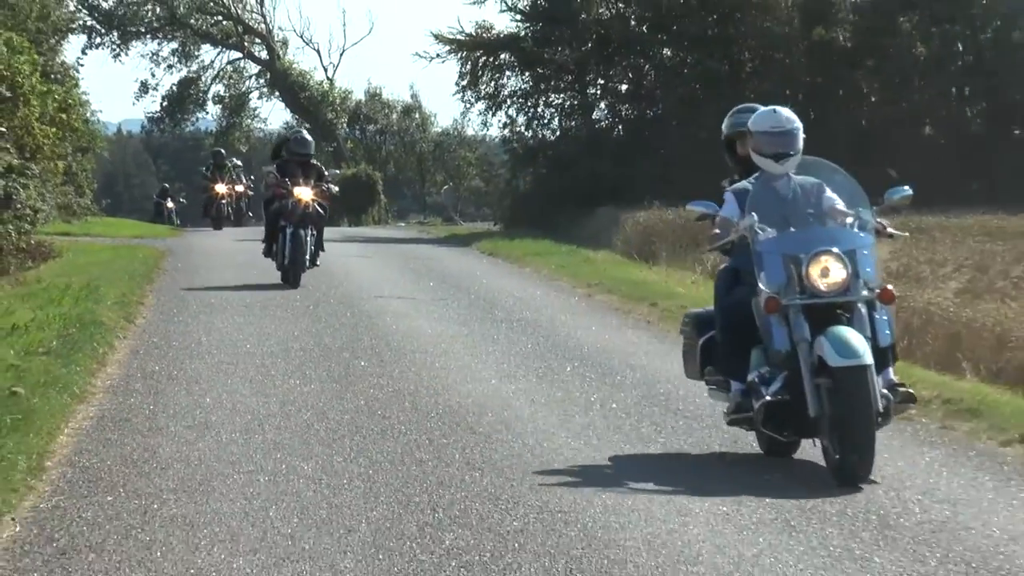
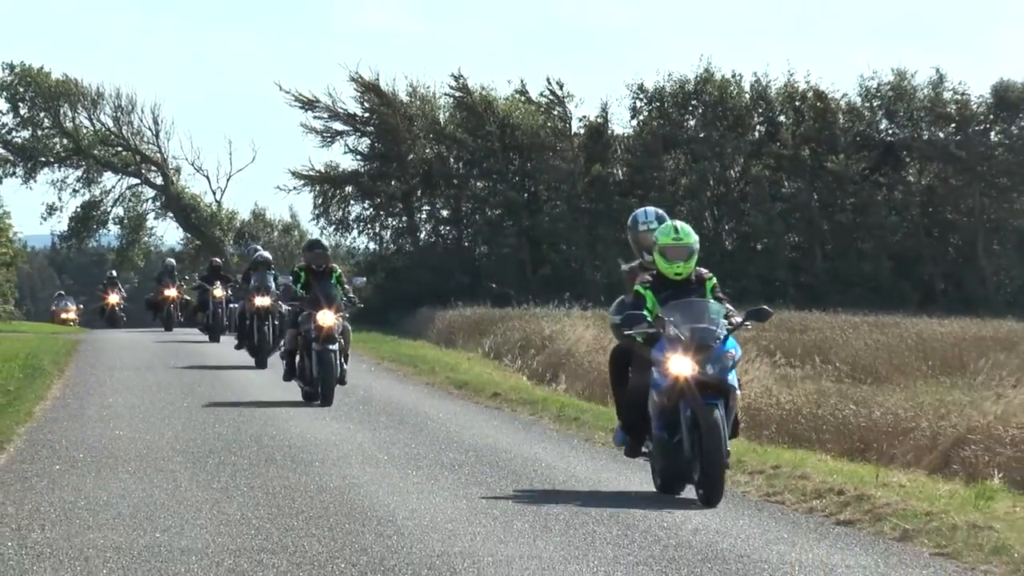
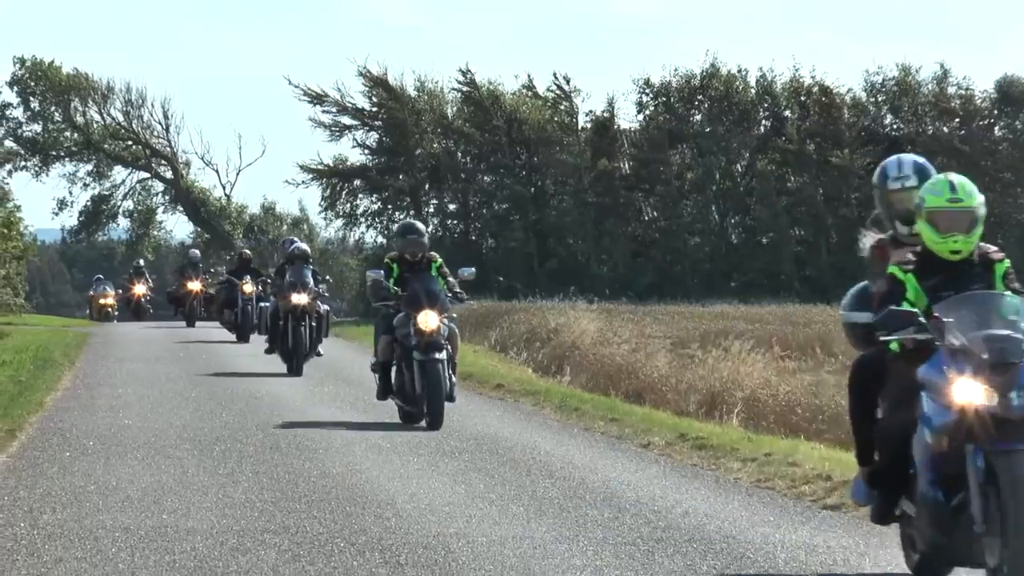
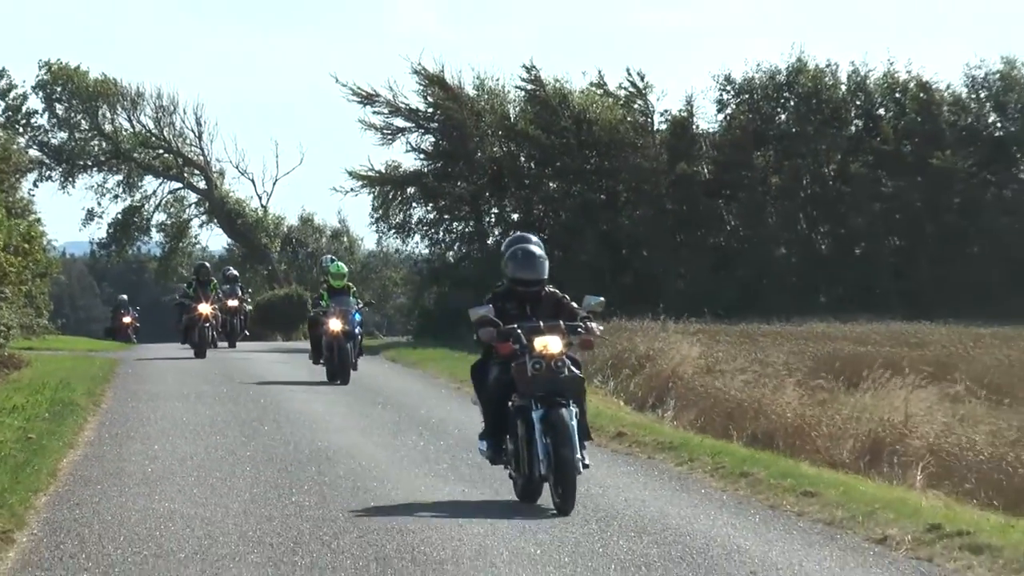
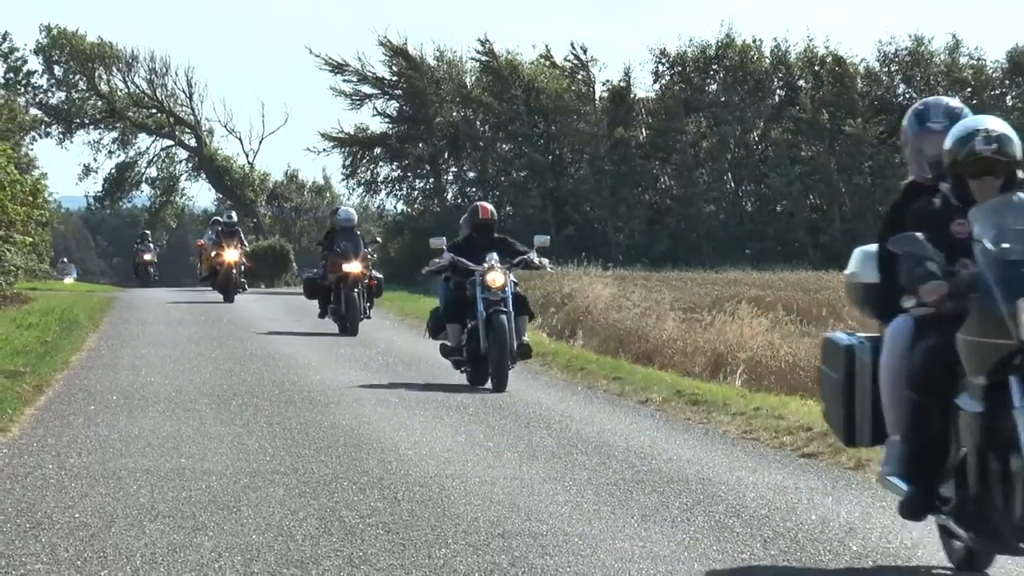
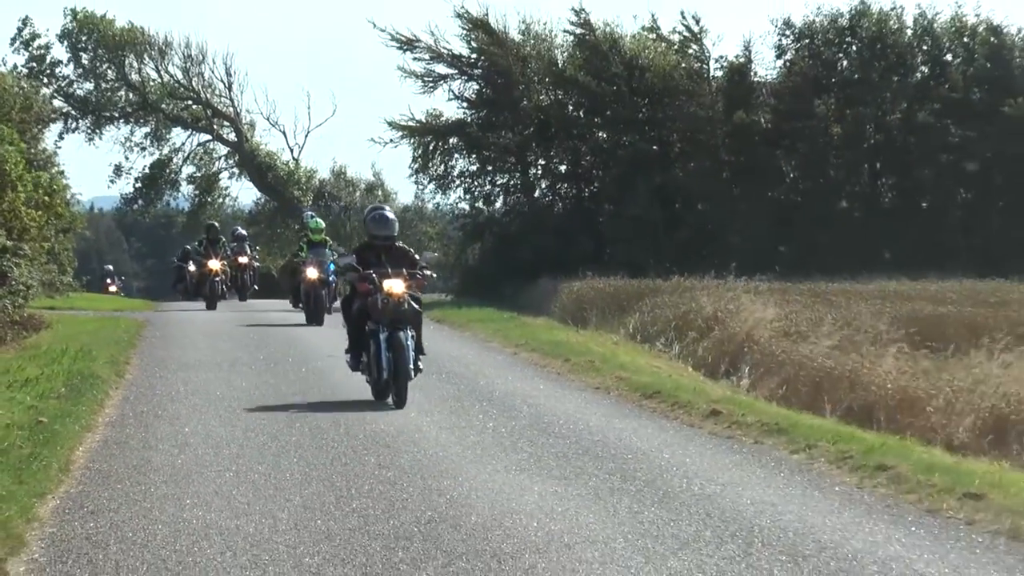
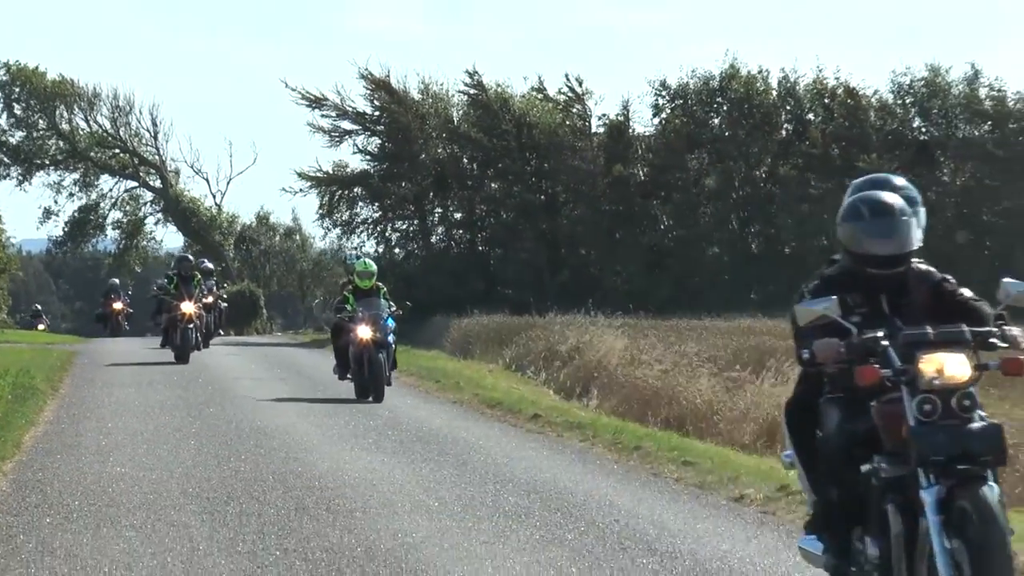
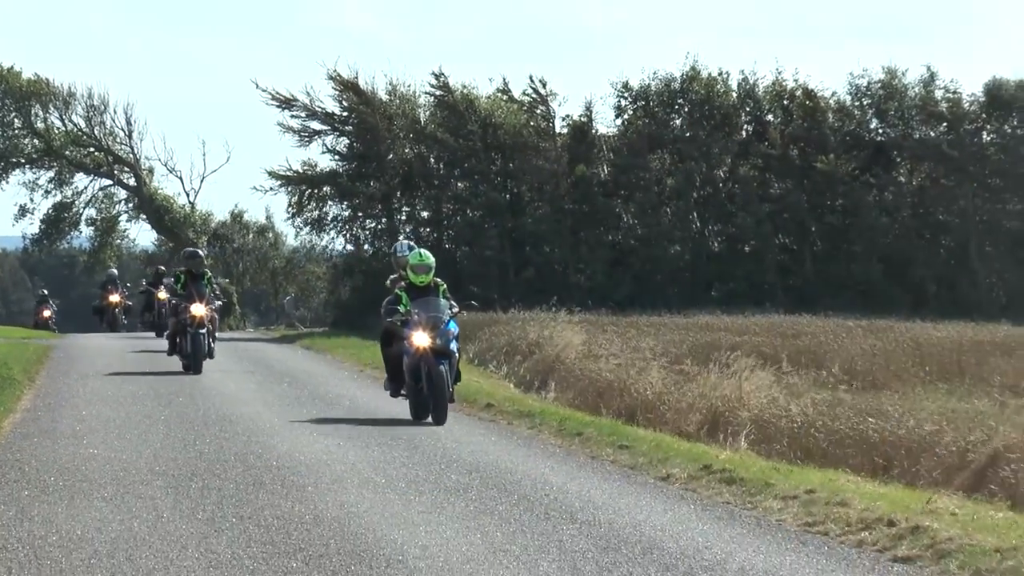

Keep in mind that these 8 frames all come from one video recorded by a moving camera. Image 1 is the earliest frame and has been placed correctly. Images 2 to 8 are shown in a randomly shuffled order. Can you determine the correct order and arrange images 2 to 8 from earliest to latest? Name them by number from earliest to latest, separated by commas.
6, 4, 7, 8, 2, 3, 5
